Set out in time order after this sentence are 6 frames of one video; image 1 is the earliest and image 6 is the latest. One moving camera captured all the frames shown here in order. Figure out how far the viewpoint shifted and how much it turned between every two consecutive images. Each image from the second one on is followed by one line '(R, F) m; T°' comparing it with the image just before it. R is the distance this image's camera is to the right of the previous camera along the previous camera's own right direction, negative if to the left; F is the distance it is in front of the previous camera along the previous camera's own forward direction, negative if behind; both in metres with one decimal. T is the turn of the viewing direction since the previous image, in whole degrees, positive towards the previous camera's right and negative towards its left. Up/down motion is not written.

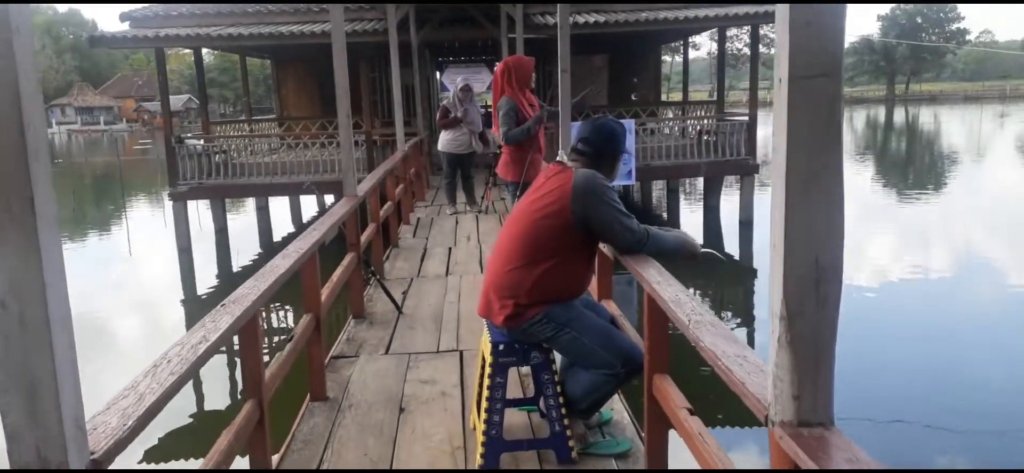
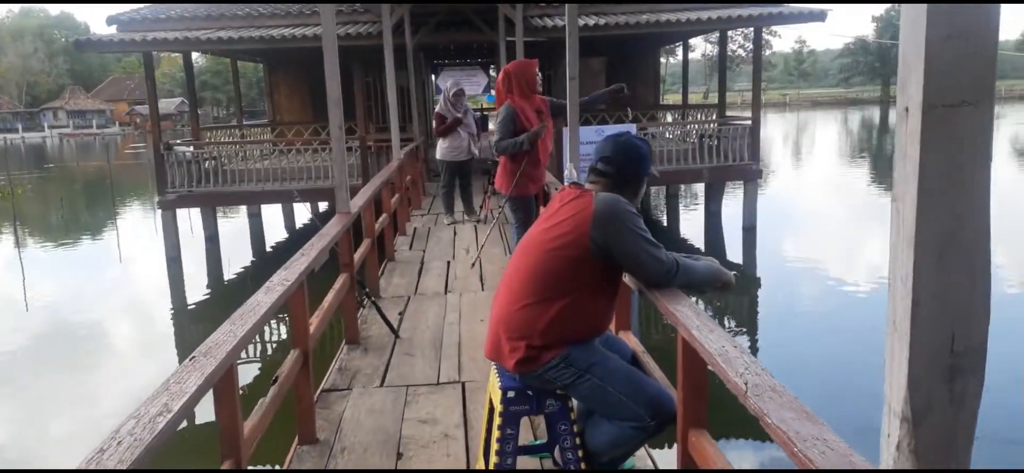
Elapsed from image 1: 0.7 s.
(0.0, +0.2) m; 0°
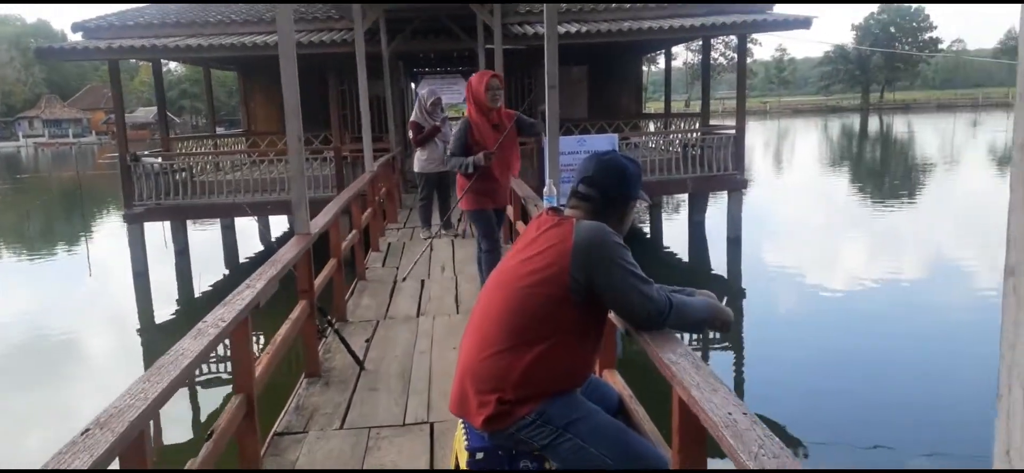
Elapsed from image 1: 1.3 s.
(0.0, +0.3) m; +1°
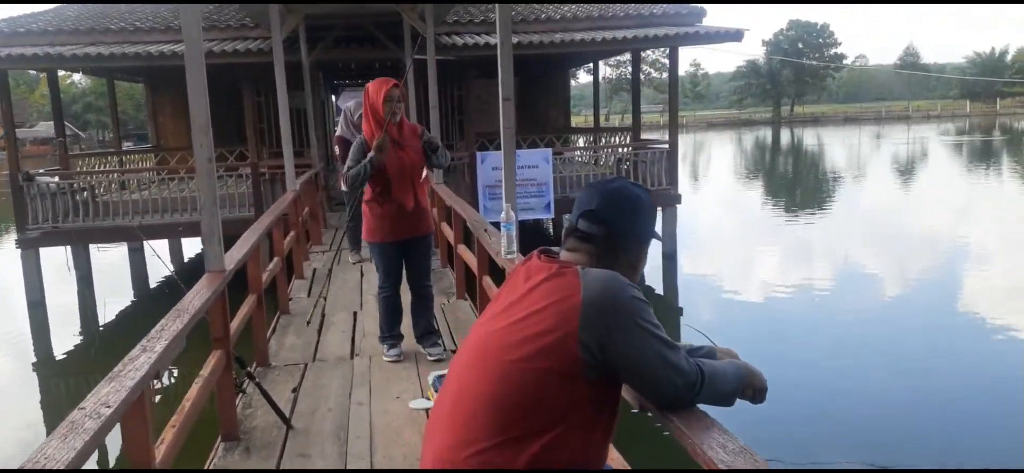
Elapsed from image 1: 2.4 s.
(-0.1, +0.4) m; +6°
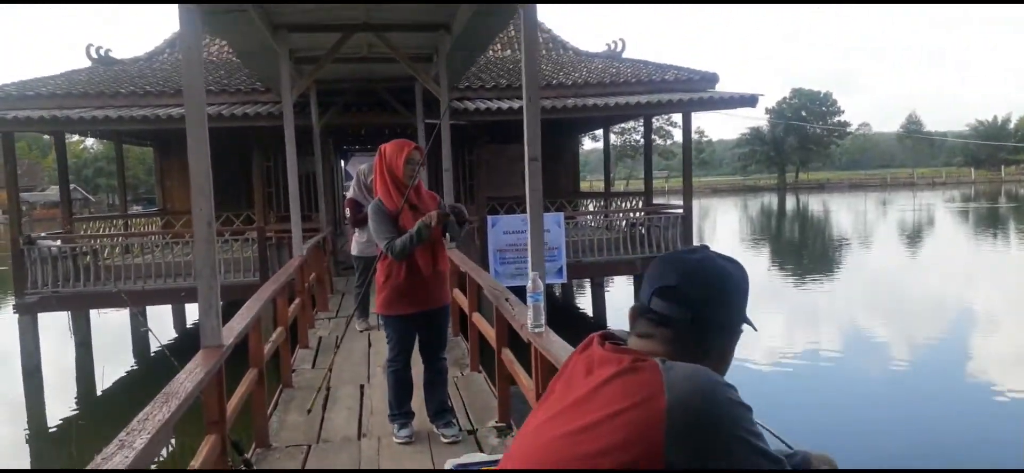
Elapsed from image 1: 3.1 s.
(-0.1, +0.2) m; 0°
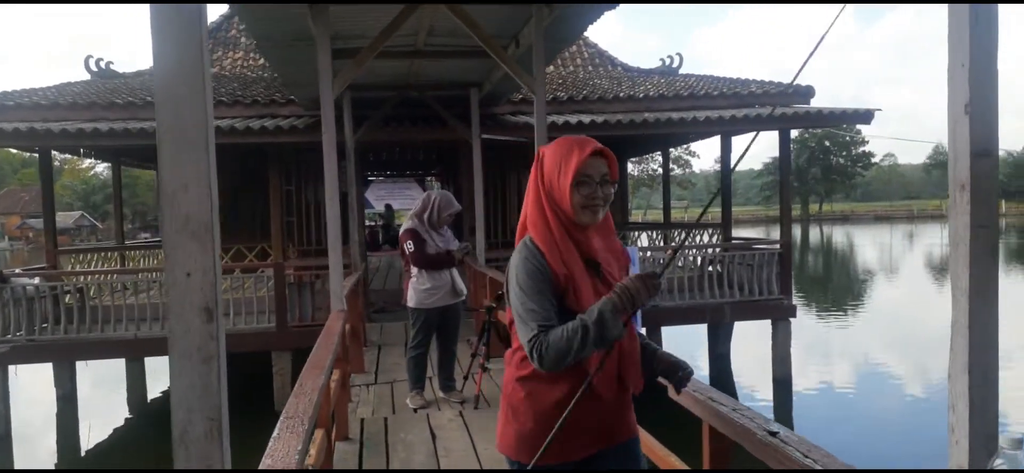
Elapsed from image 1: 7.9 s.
(-0.6, +1.5) m; -1°
